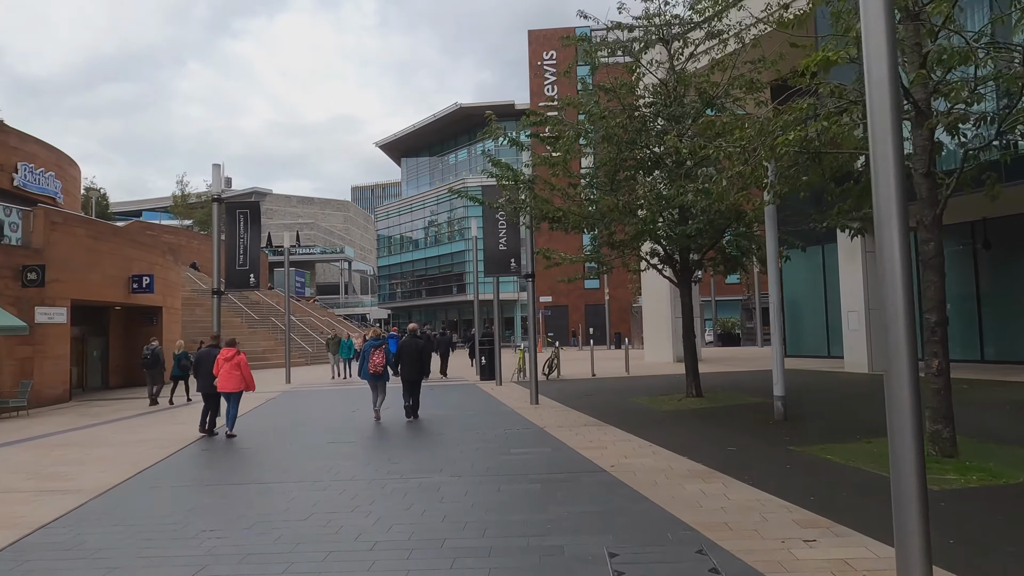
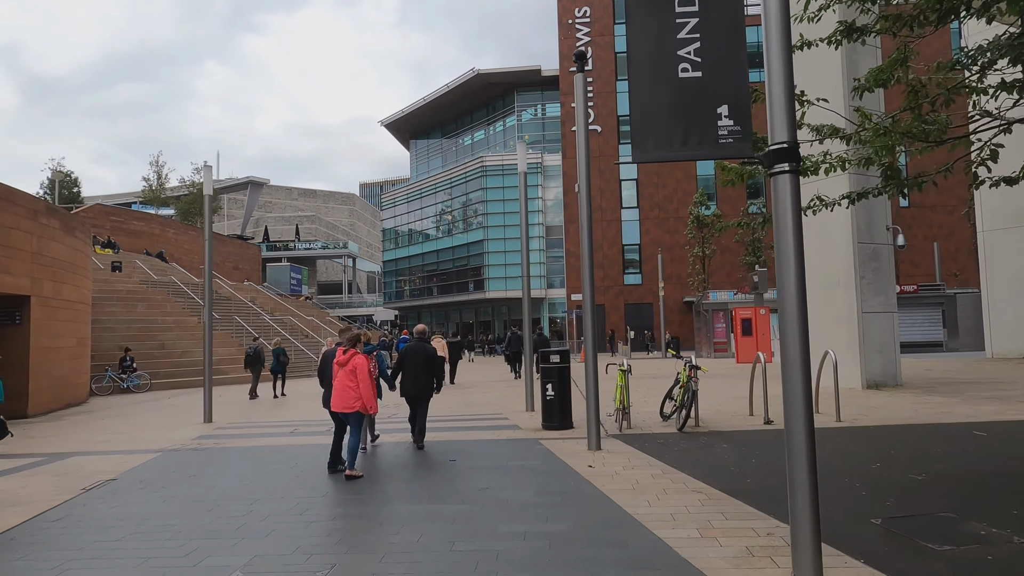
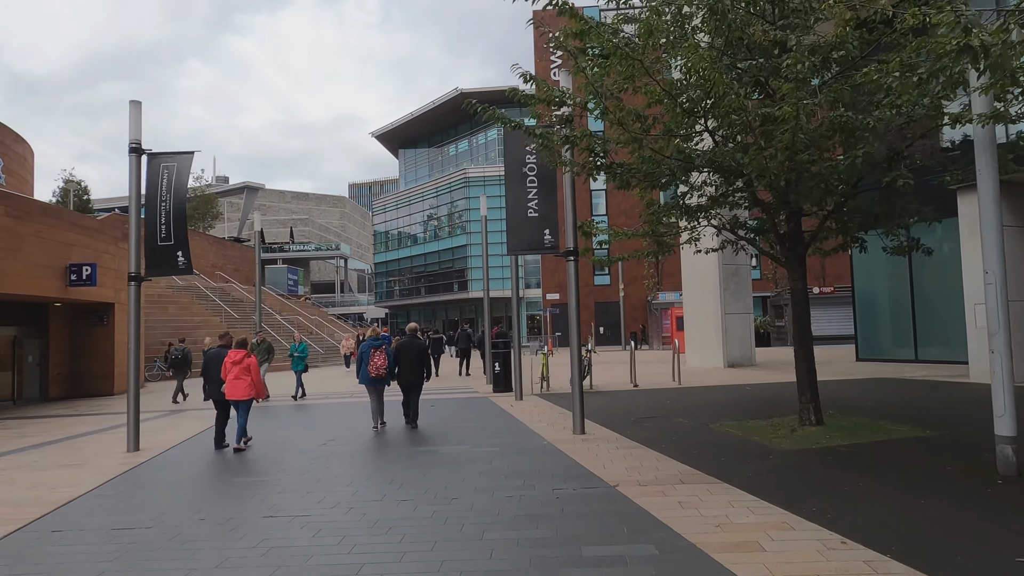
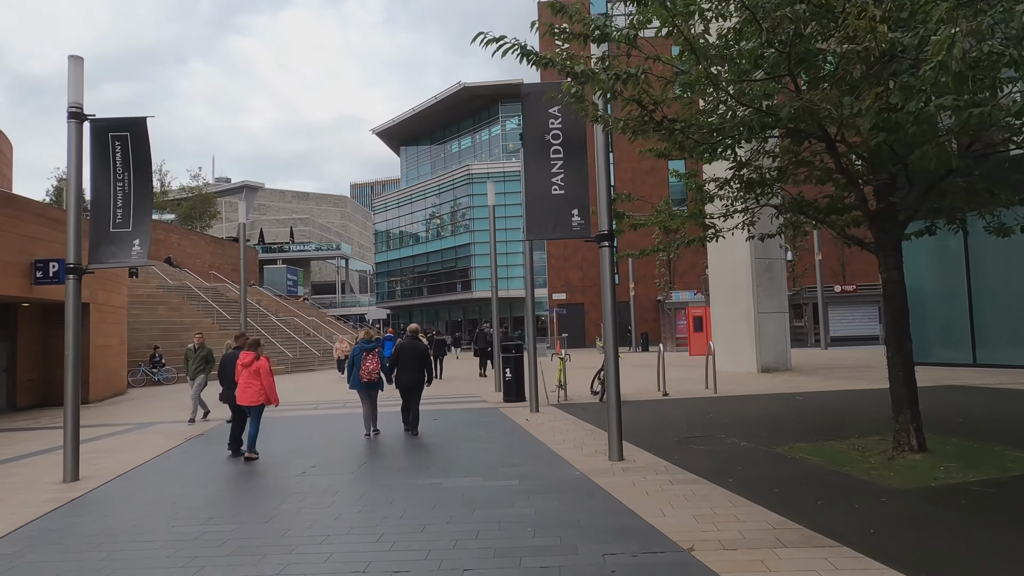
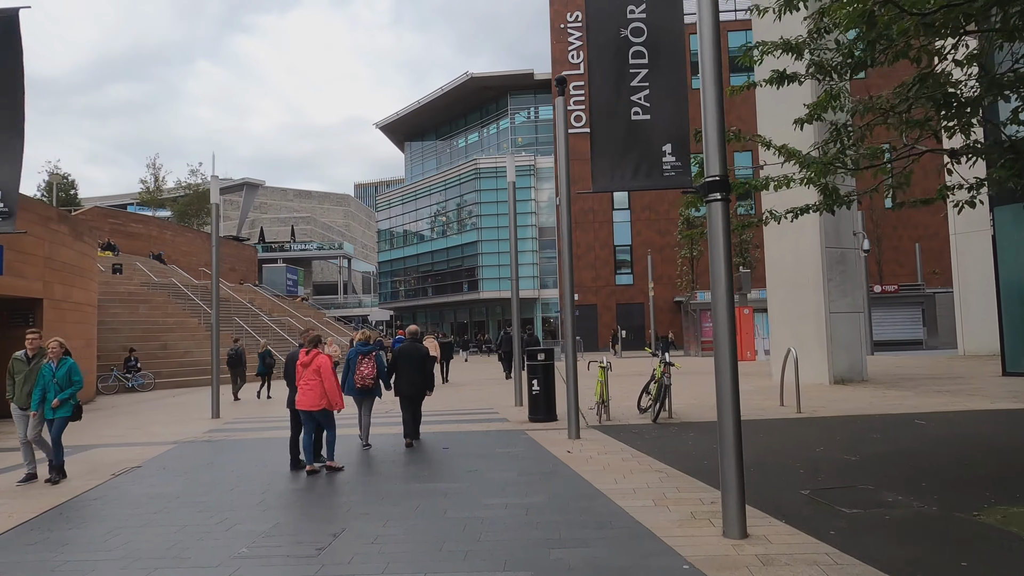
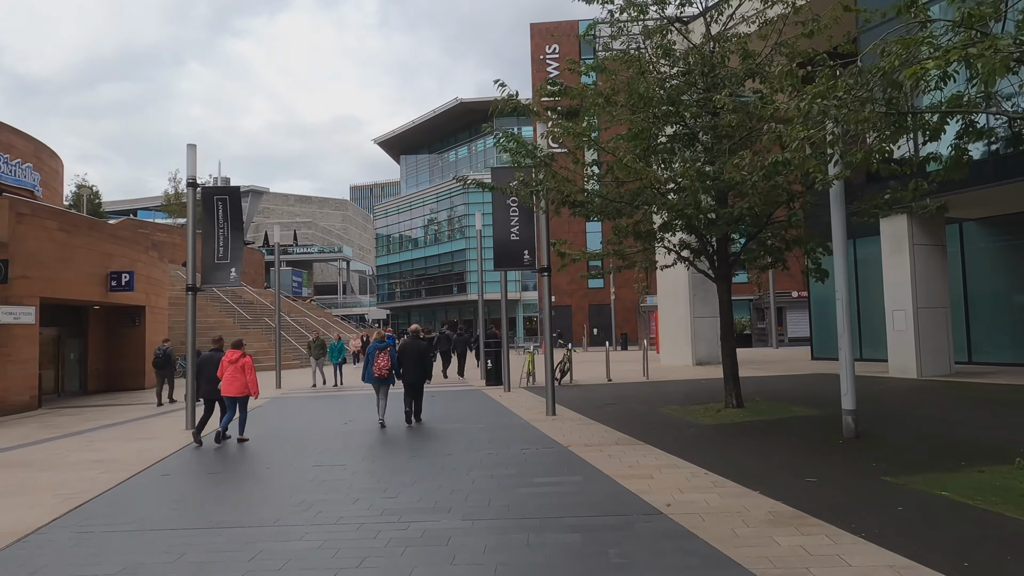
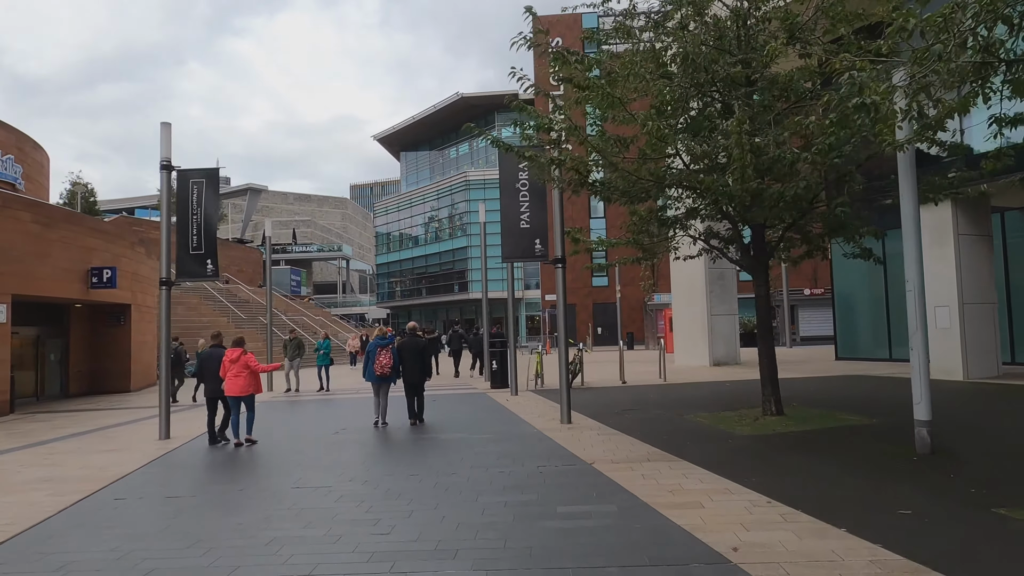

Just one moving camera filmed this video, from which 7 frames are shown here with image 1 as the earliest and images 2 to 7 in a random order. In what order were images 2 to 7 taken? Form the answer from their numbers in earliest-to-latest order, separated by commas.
6, 7, 3, 4, 5, 2
